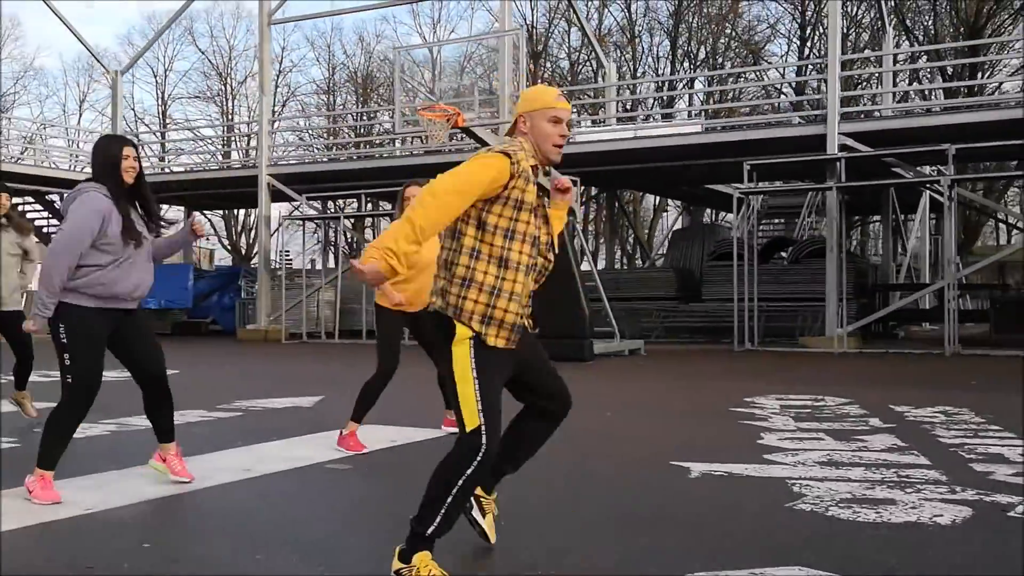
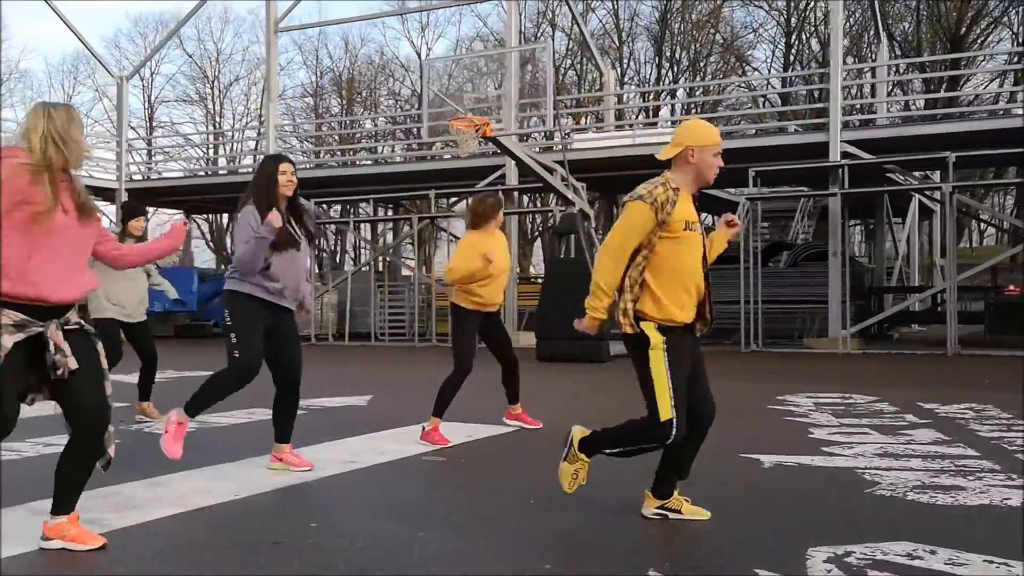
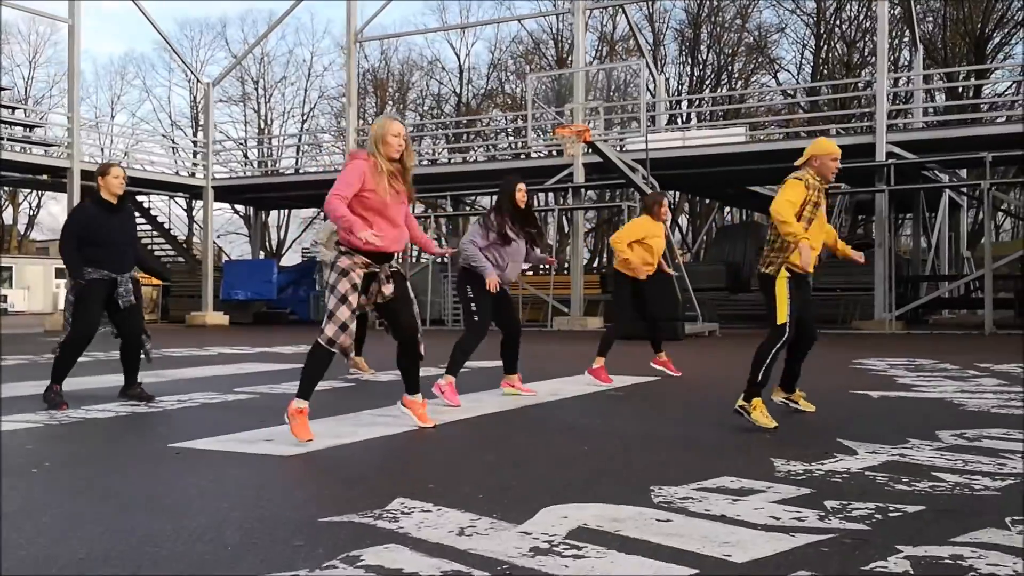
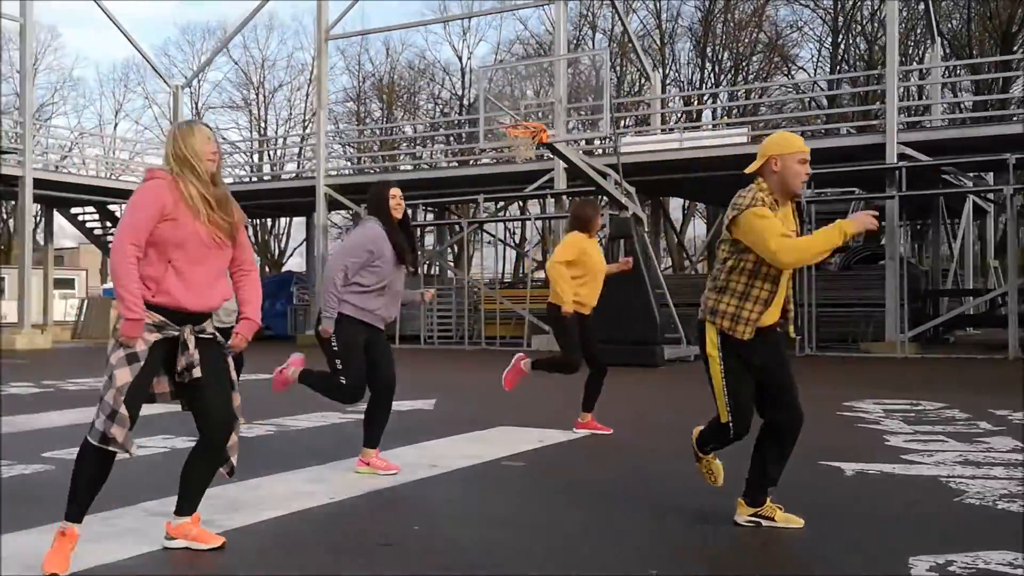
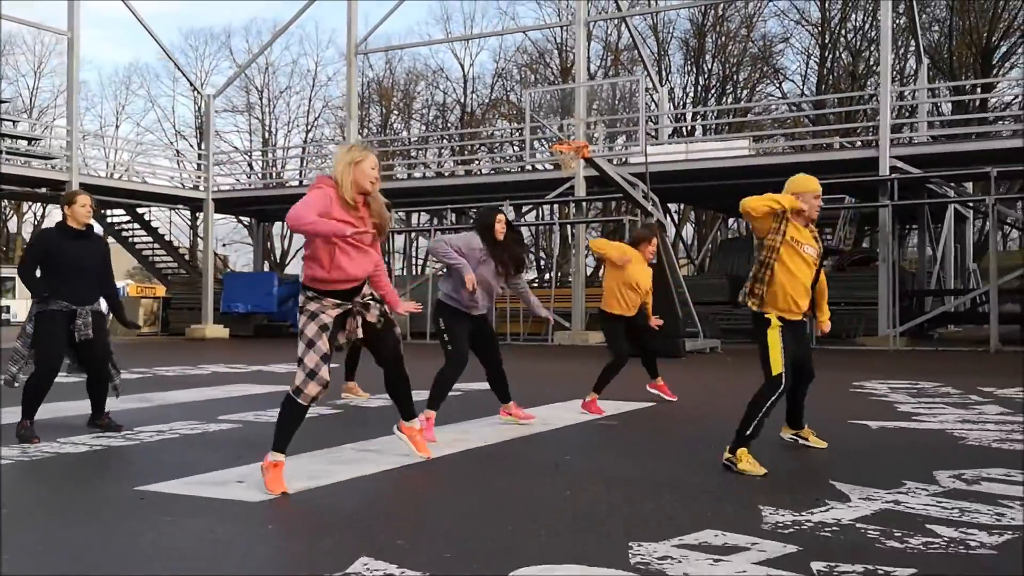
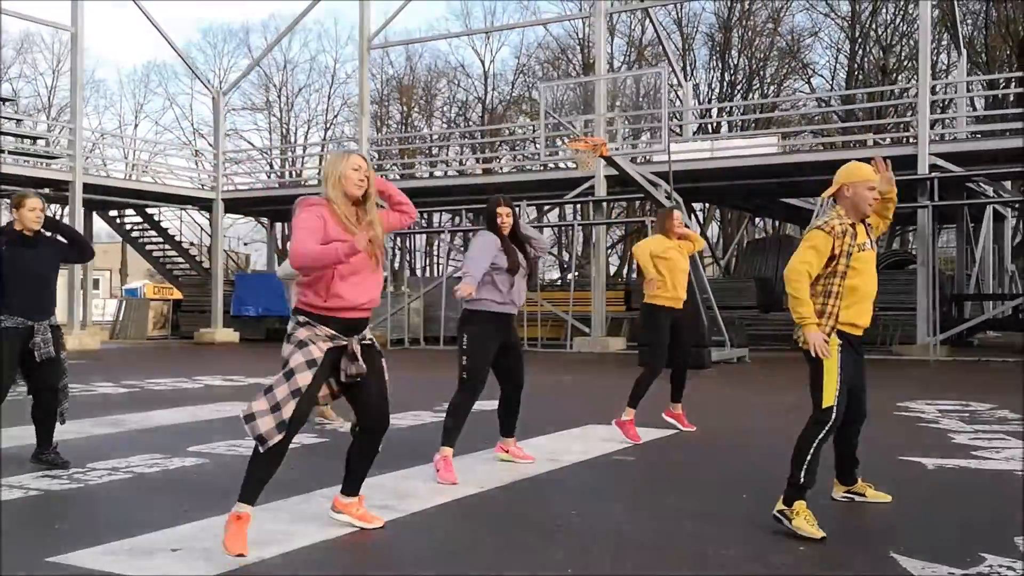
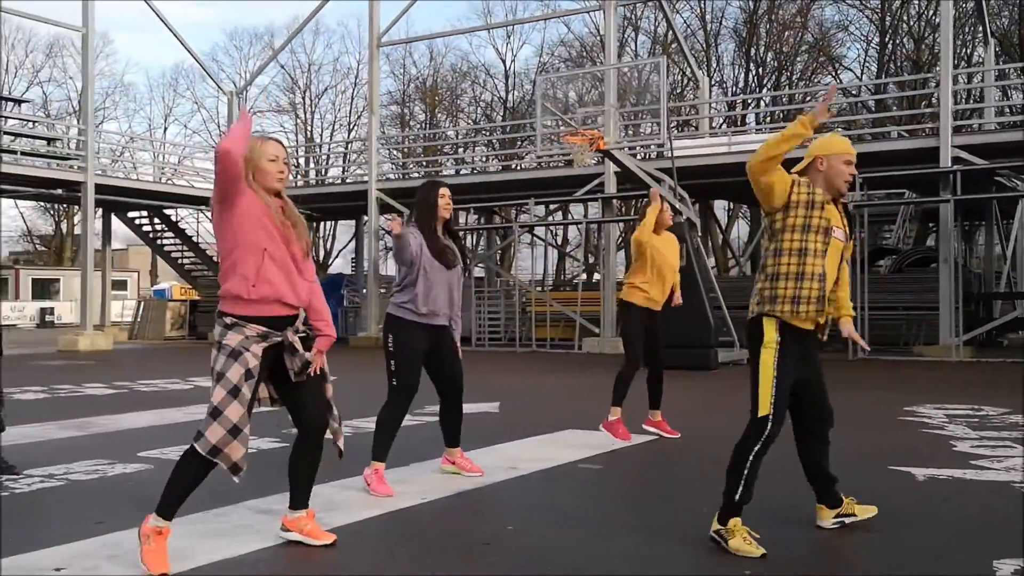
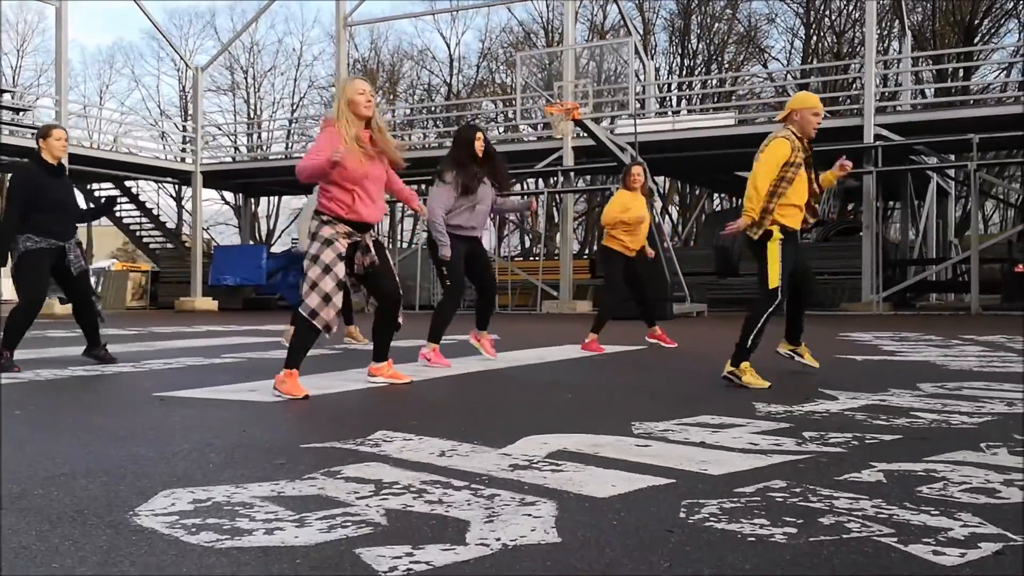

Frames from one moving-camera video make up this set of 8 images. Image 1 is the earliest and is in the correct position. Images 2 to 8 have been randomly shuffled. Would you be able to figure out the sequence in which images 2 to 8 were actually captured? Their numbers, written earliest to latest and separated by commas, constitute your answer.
2, 4, 7, 6, 5, 3, 8
